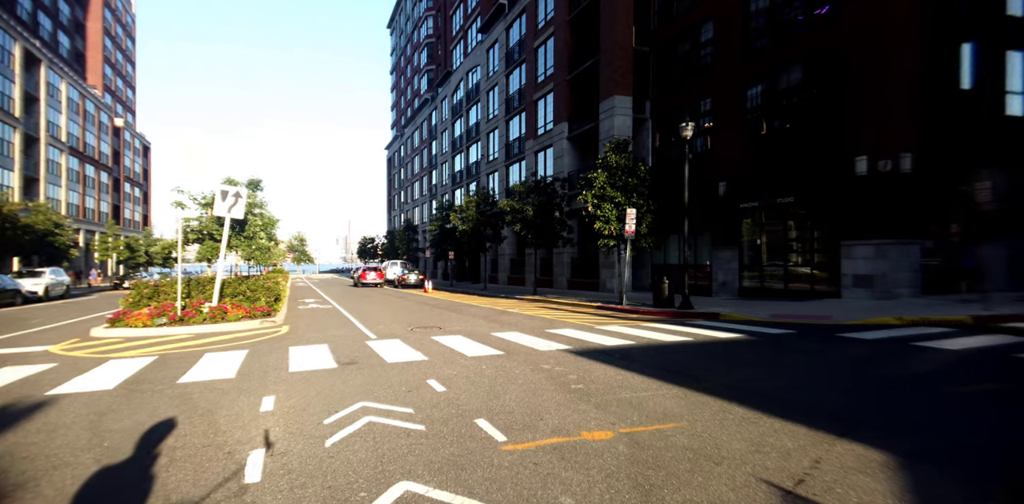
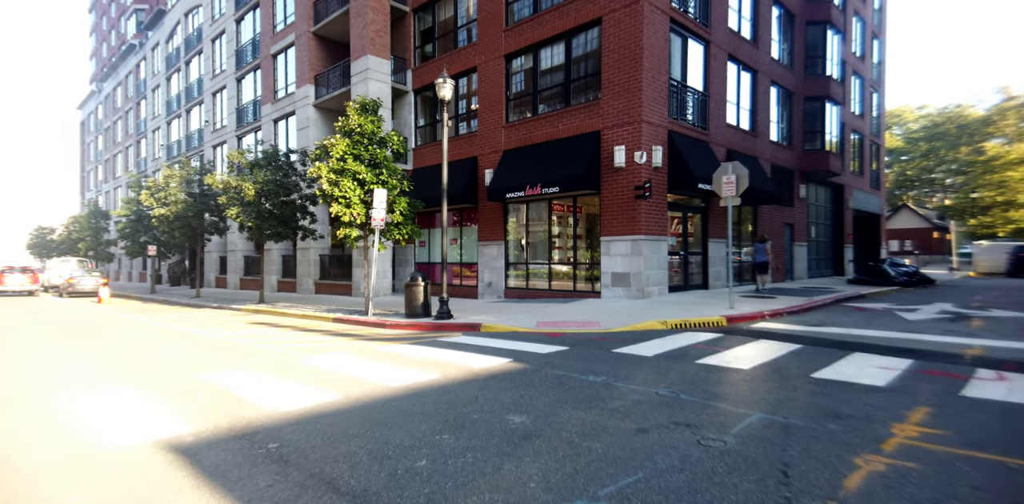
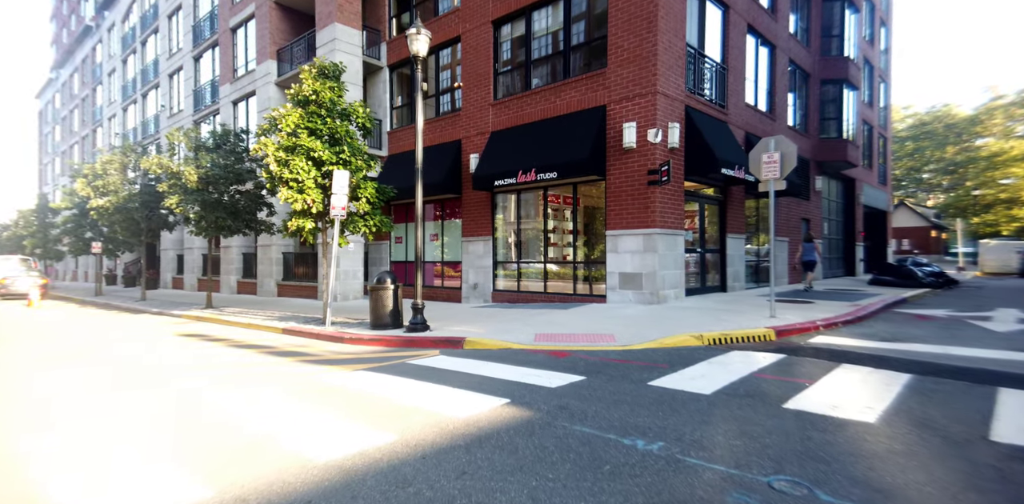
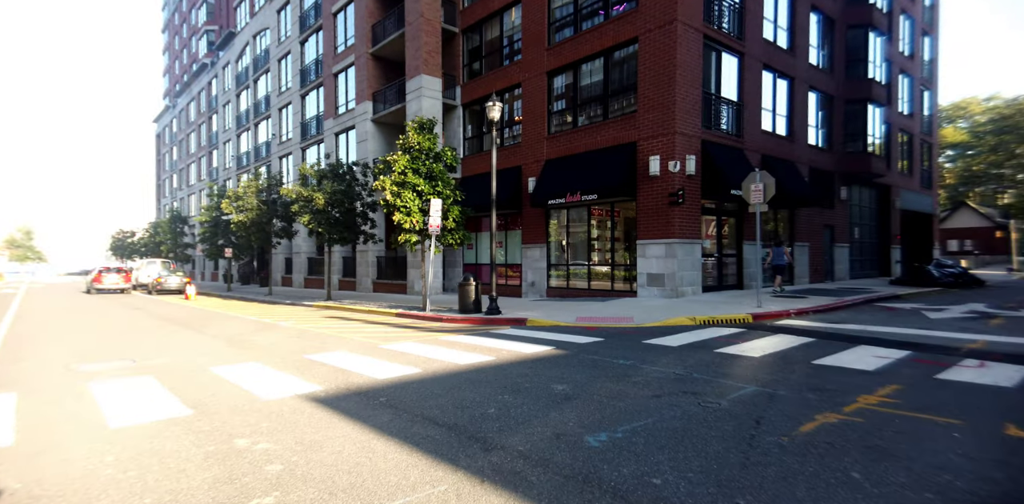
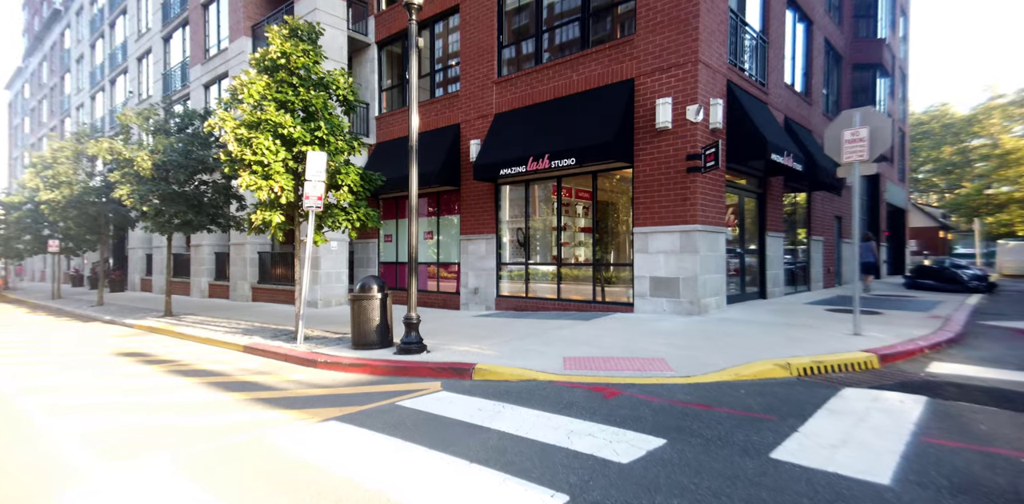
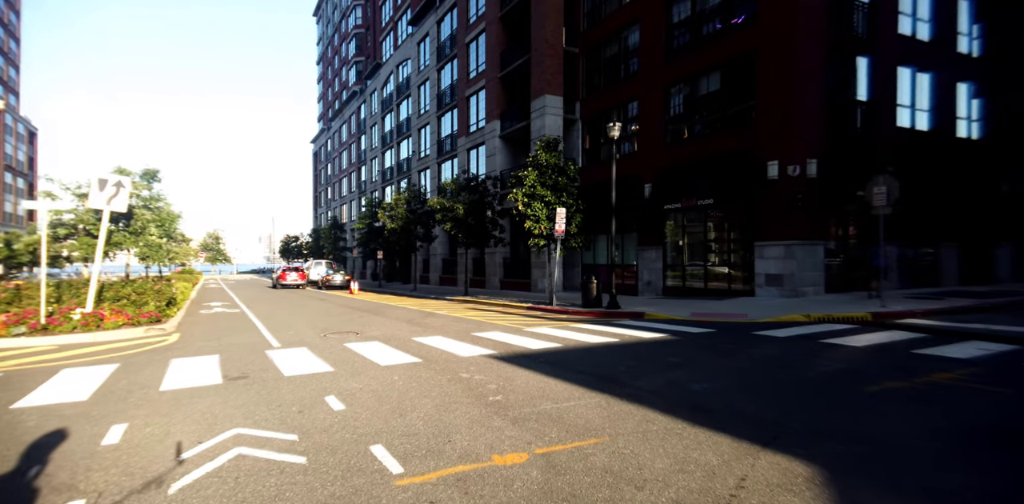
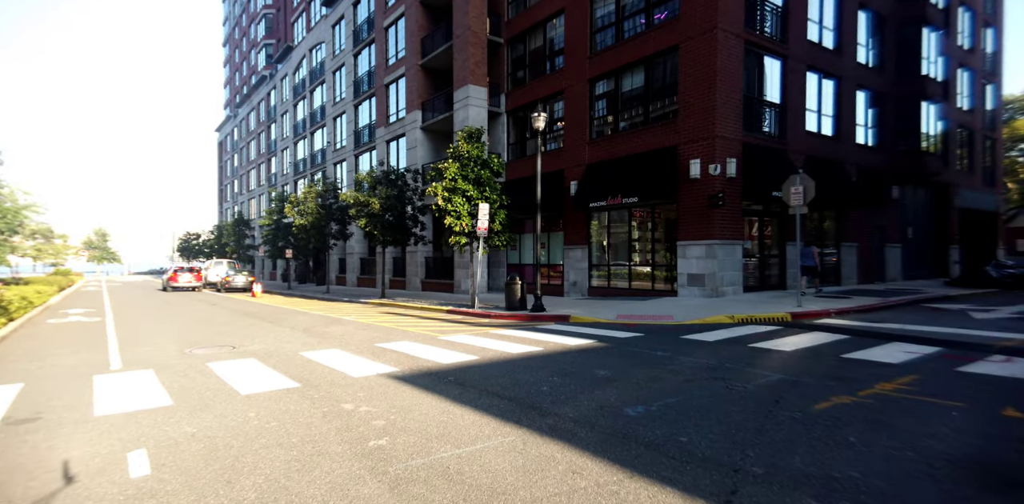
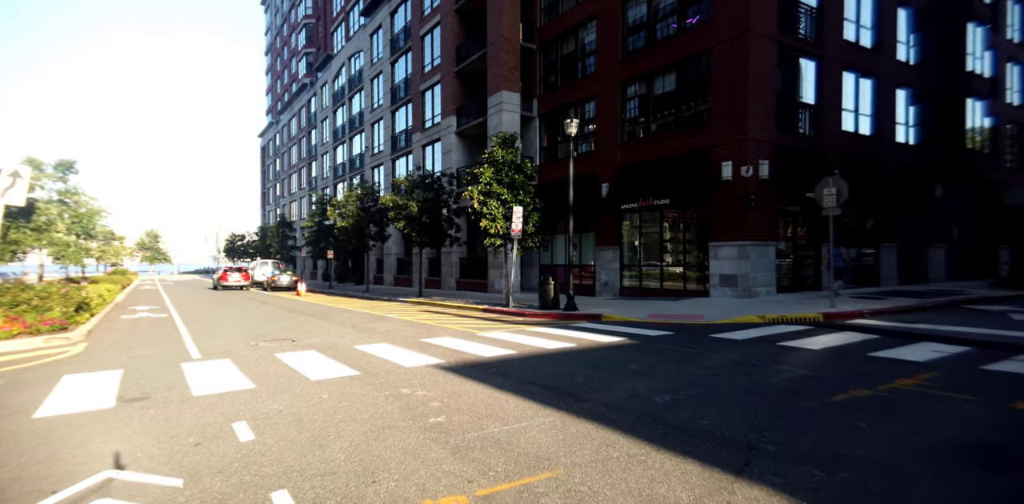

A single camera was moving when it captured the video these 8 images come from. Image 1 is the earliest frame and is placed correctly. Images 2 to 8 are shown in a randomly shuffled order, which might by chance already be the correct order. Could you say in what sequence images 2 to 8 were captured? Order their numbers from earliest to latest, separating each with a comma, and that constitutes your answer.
6, 8, 7, 4, 2, 3, 5
